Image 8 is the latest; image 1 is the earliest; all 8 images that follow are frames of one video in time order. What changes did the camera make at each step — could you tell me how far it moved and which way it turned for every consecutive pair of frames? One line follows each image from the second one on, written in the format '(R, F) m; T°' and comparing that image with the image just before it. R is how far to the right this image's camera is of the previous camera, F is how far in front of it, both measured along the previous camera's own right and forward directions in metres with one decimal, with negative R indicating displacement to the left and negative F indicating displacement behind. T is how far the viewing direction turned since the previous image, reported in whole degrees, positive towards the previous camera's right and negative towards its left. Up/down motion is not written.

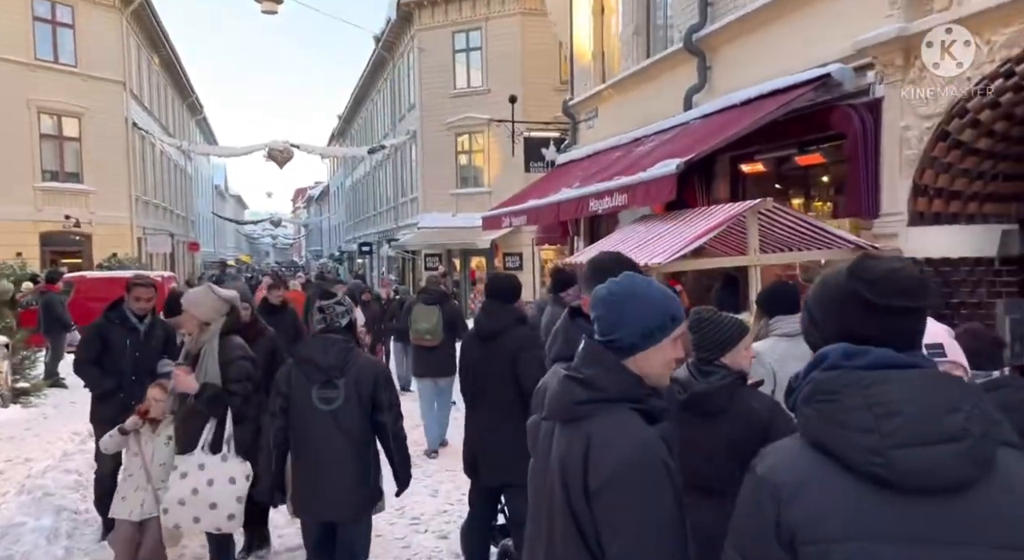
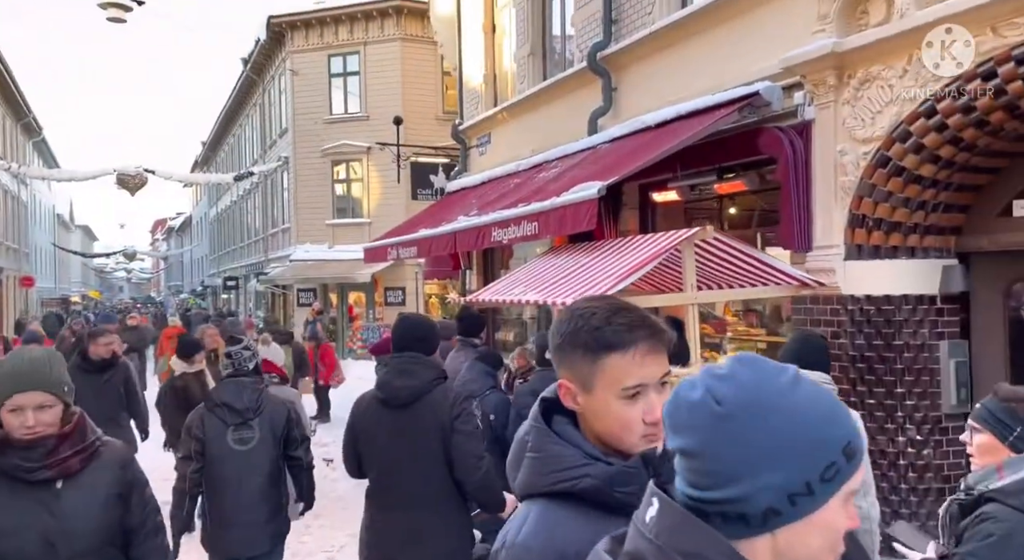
(-0.2, +1.1) m; +9°
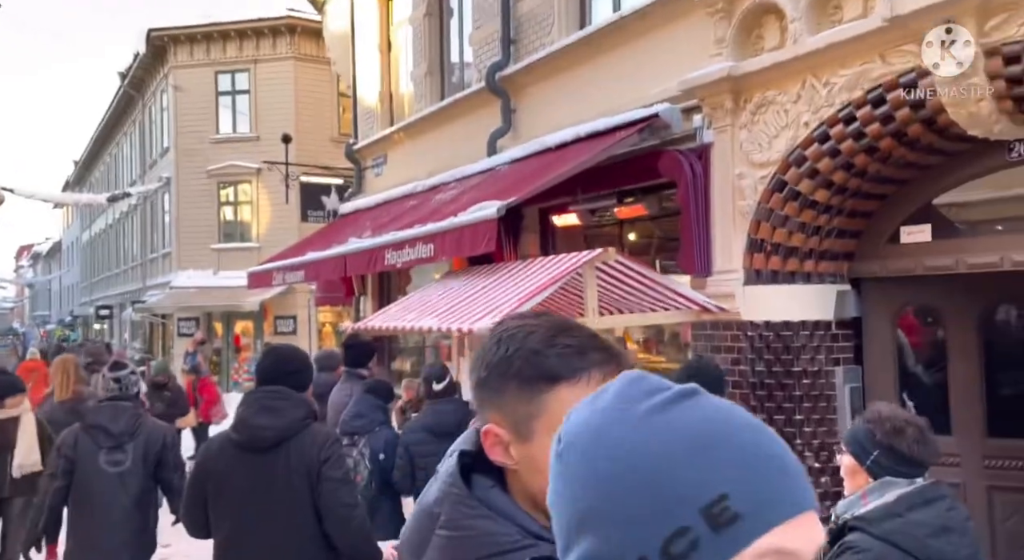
(0.0, +0.3) m; +7°
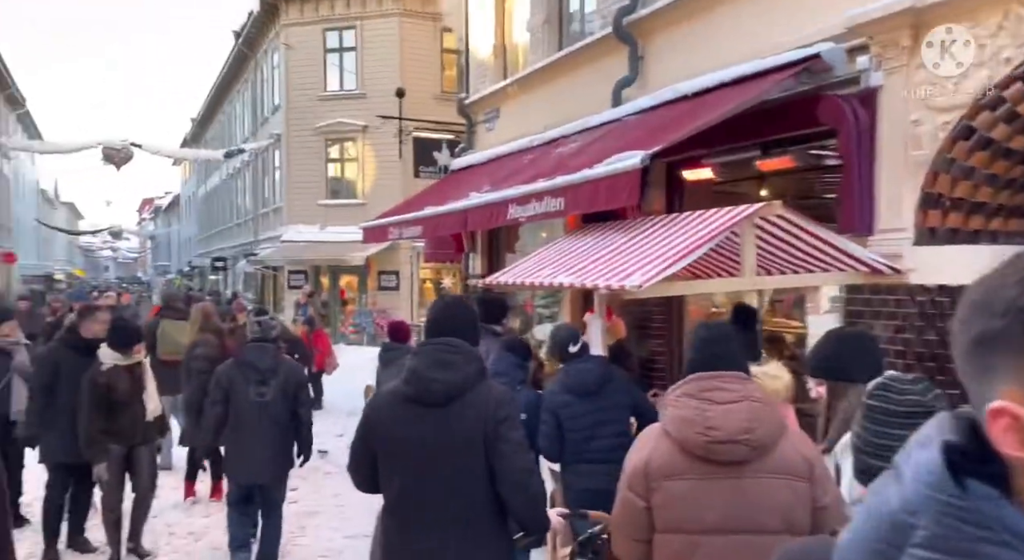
(-0.3, +0.3) m; -7°
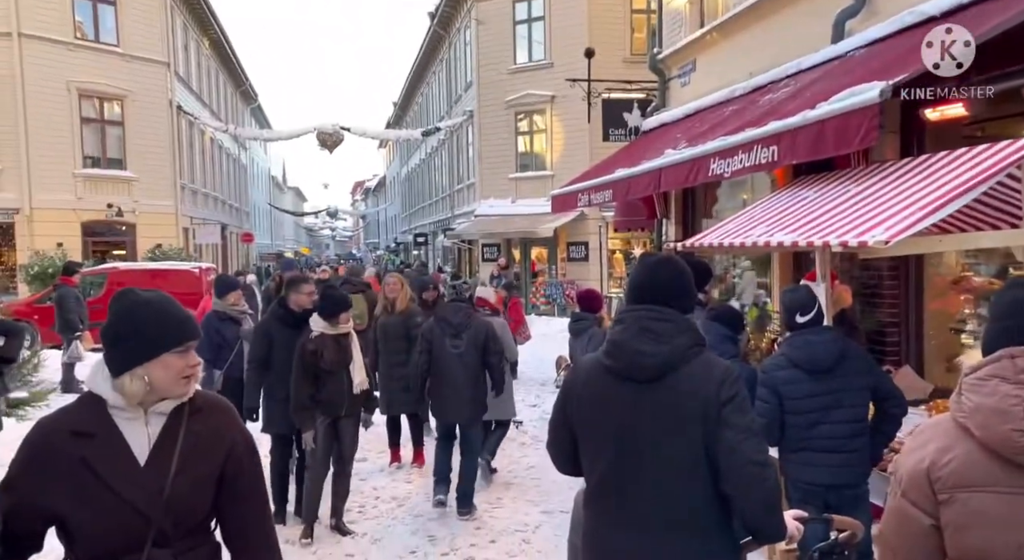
(-0.1, +0.5) m; -14°
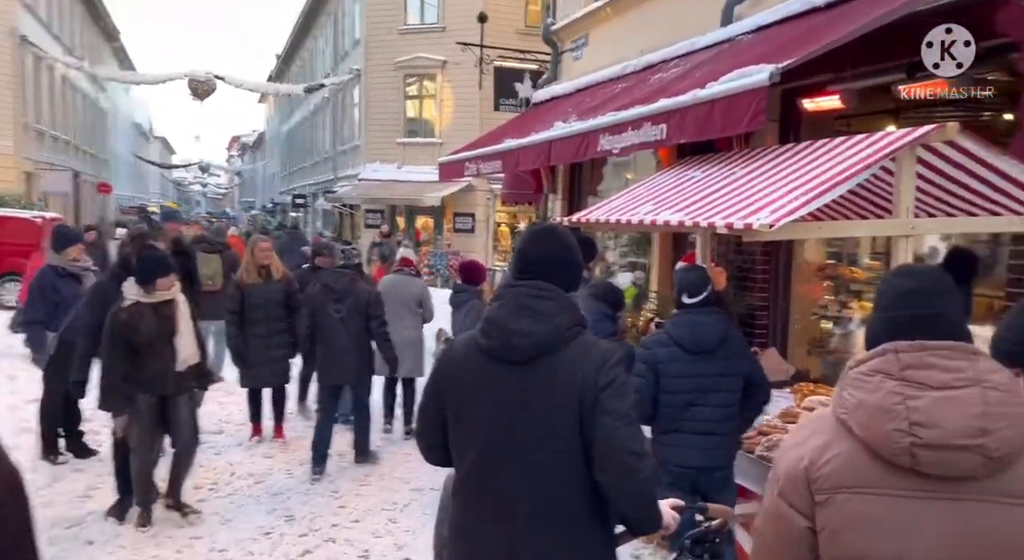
(0.0, +0.2) m; +8°
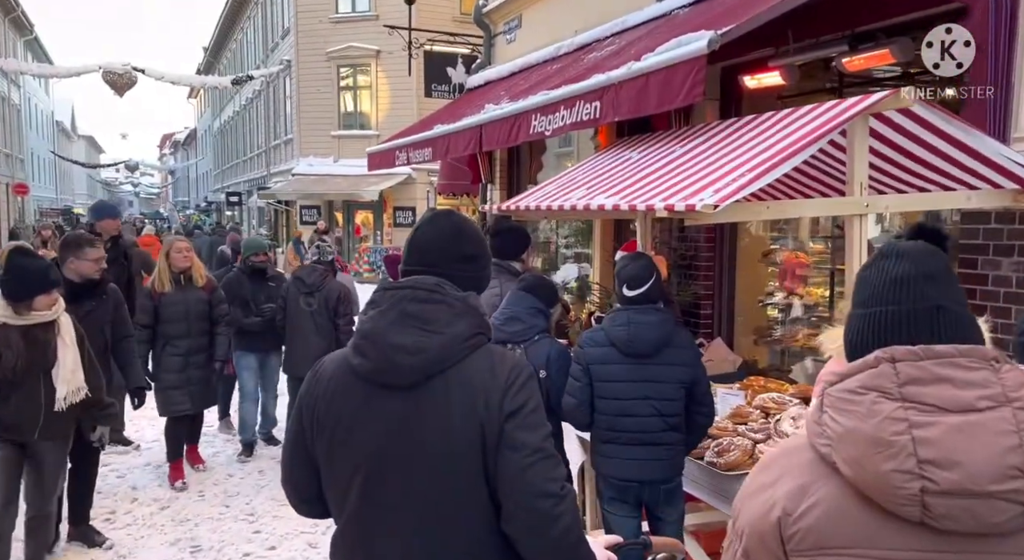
(+0.1, +0.5) m; +4°
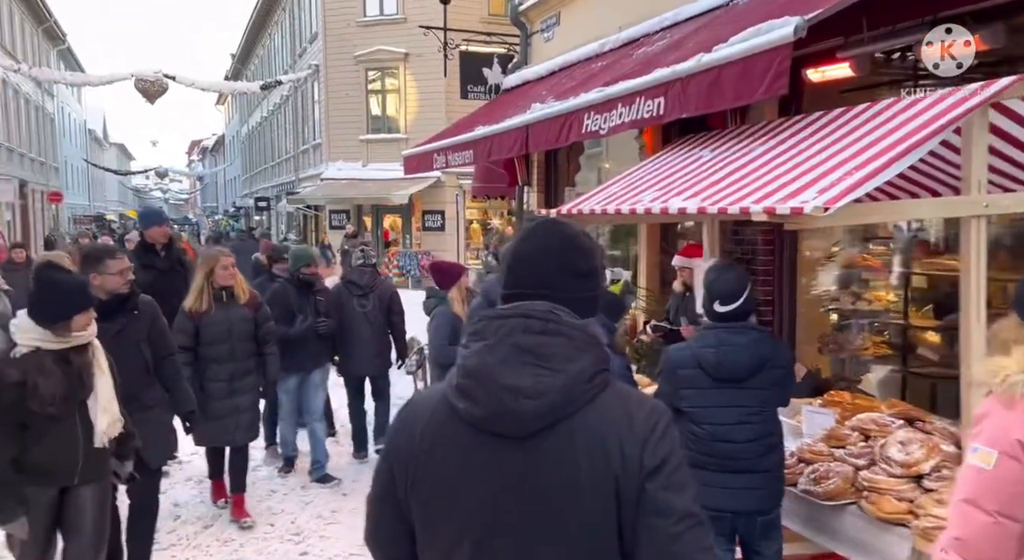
(-0.2, +0.3) m; -2°
